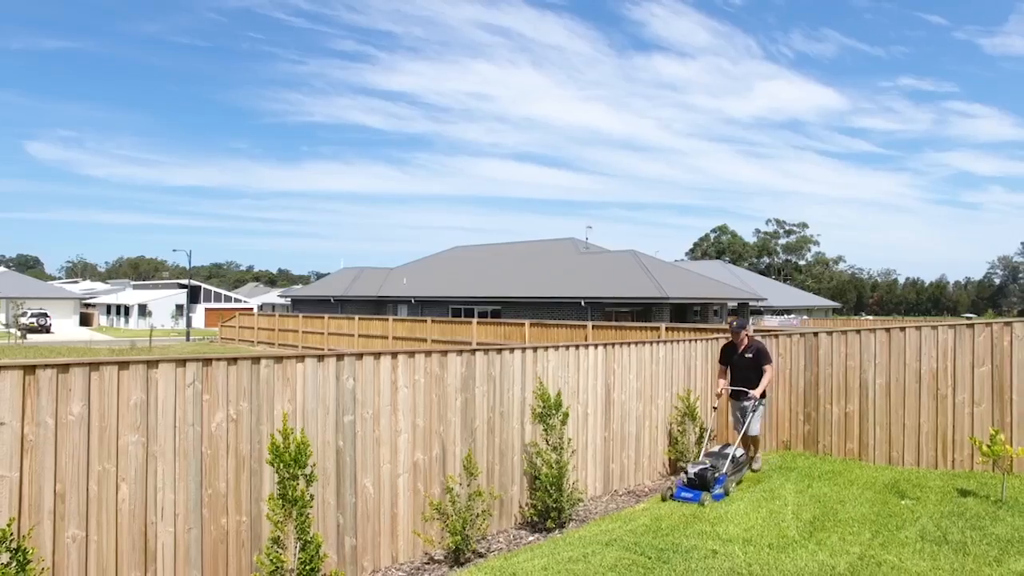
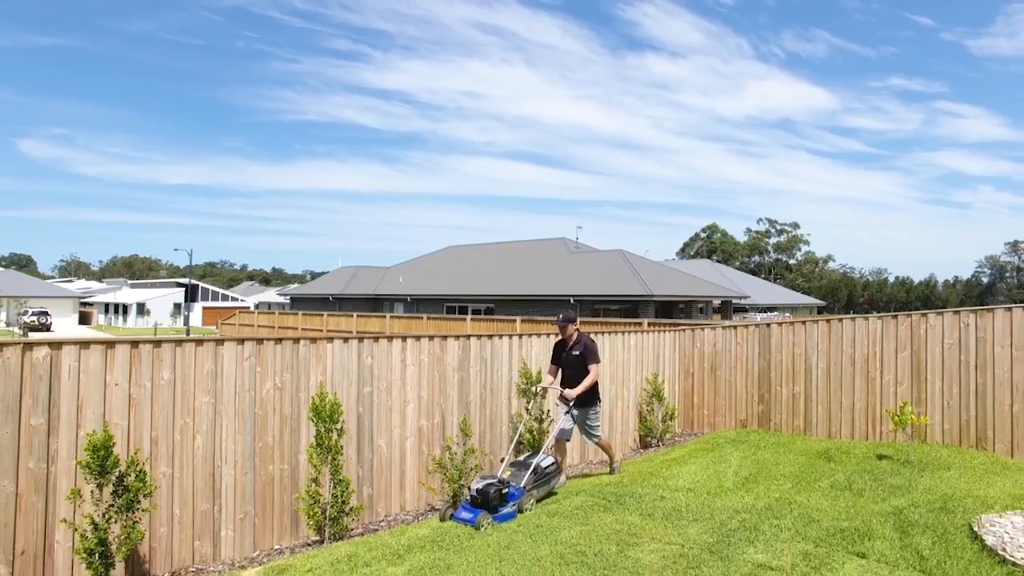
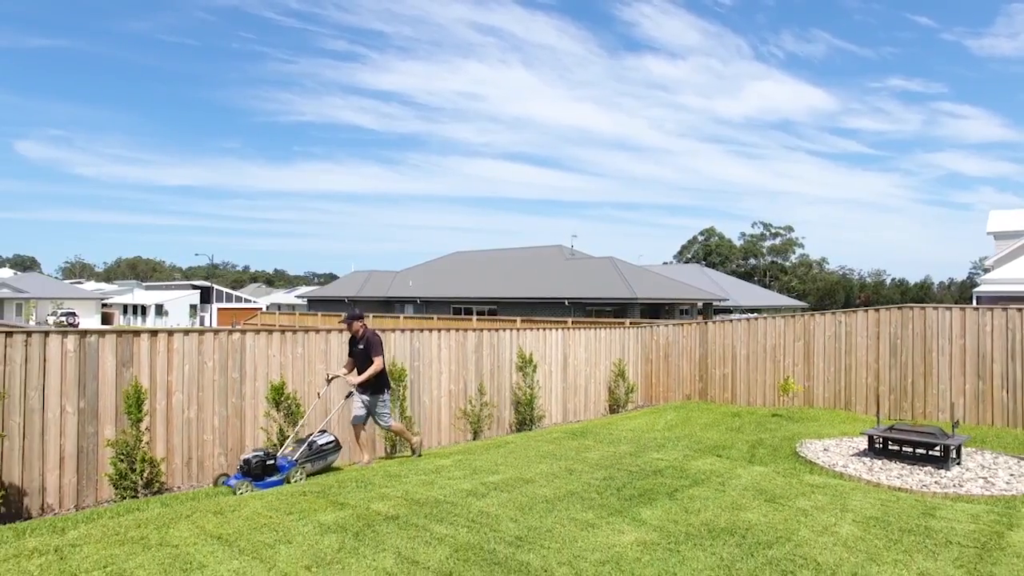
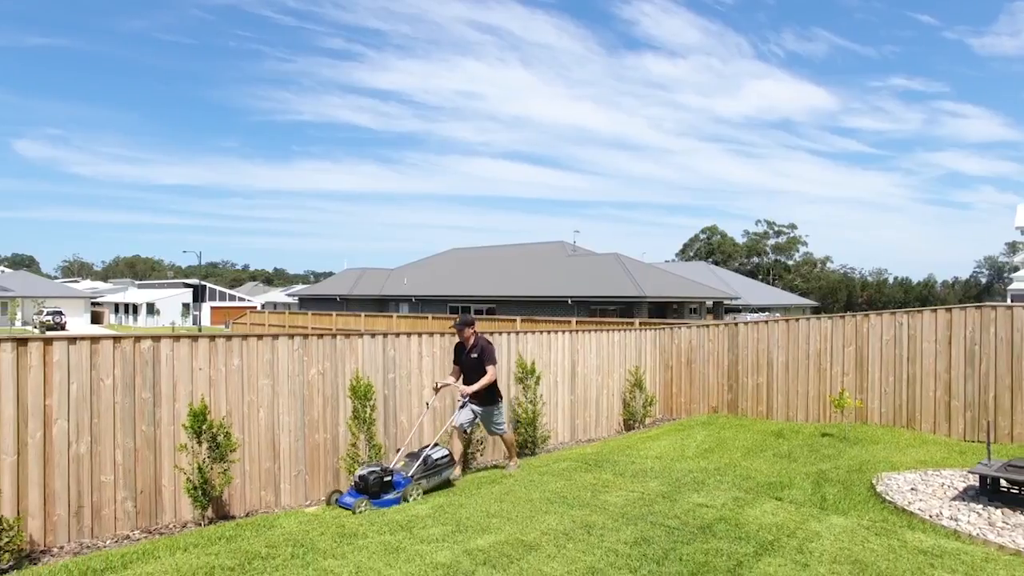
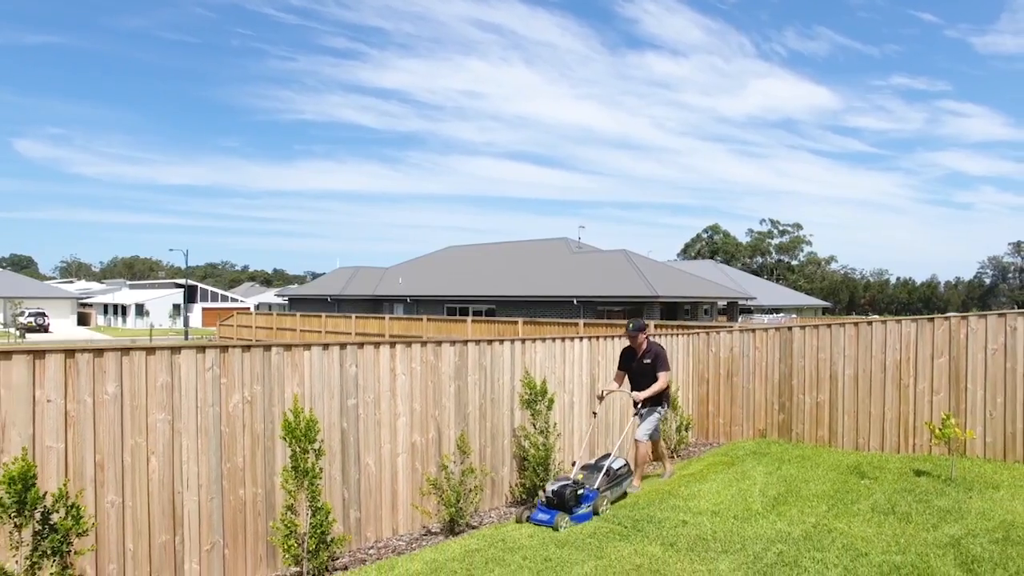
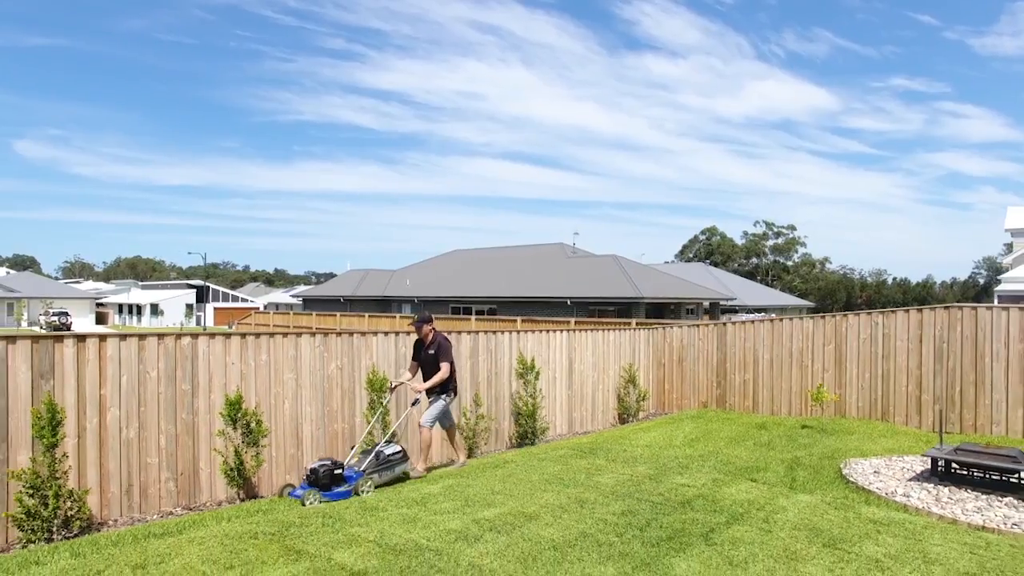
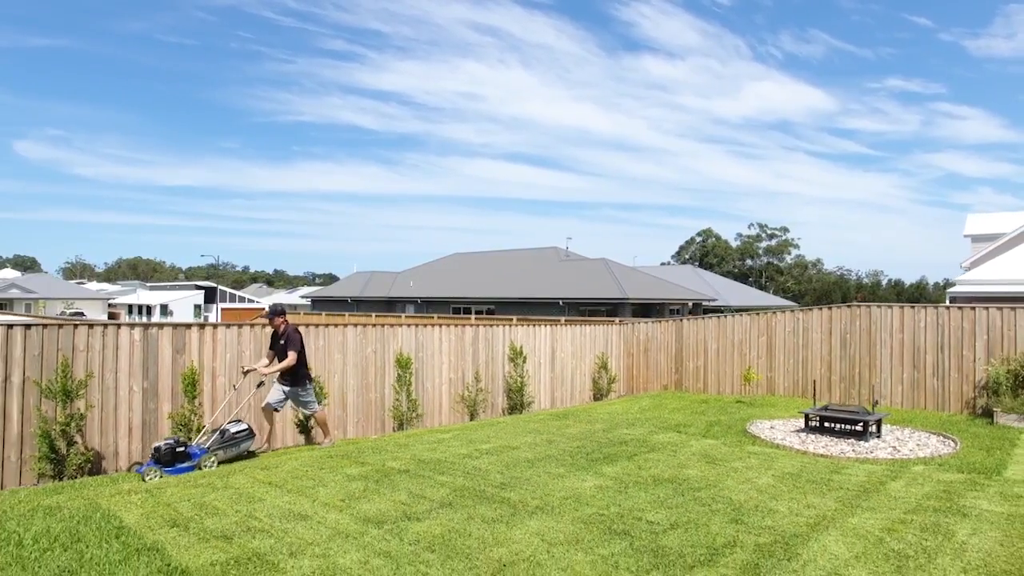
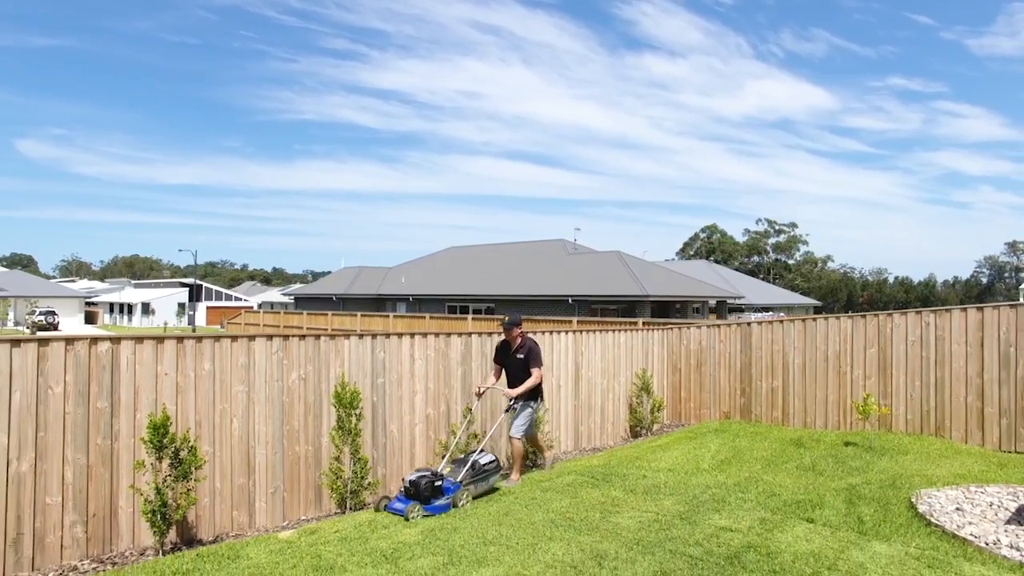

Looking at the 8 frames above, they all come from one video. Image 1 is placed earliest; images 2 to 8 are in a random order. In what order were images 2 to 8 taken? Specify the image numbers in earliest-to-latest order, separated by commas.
5, 2, 8, 4, 6, 3, 7
